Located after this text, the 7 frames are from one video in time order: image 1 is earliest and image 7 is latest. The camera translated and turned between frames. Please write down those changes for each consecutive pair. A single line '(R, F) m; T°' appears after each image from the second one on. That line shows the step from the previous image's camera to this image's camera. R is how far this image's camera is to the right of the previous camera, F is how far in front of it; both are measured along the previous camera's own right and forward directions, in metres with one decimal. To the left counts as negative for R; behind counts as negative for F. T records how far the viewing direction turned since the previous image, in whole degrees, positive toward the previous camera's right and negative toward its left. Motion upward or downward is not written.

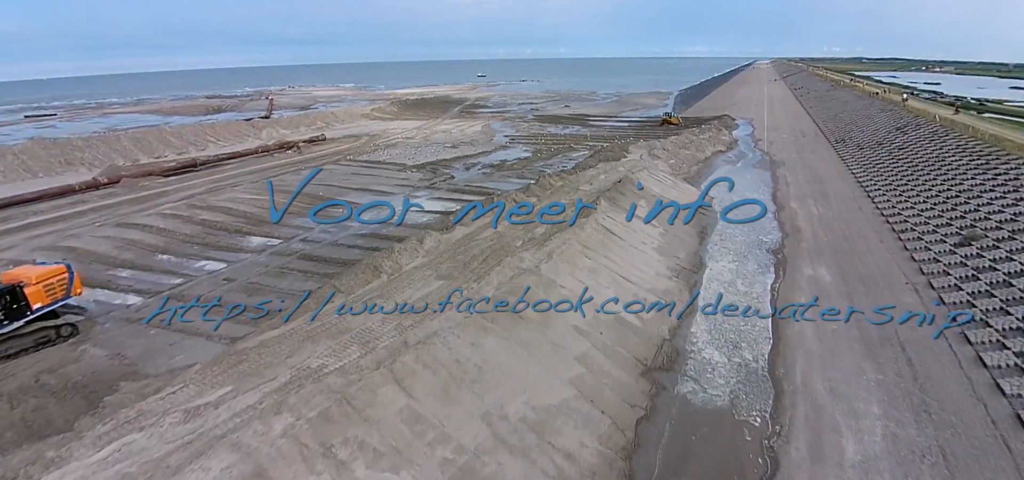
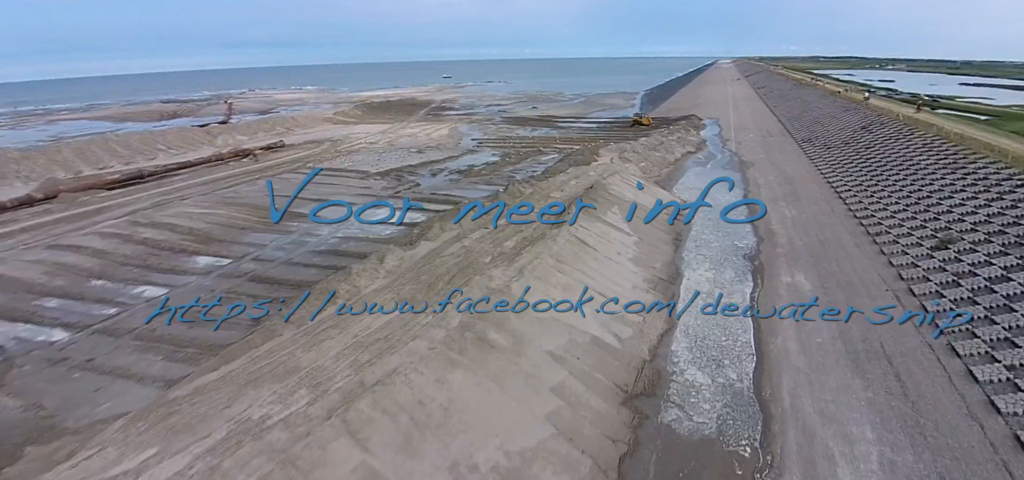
(+0.1, +0.6) m; +4°
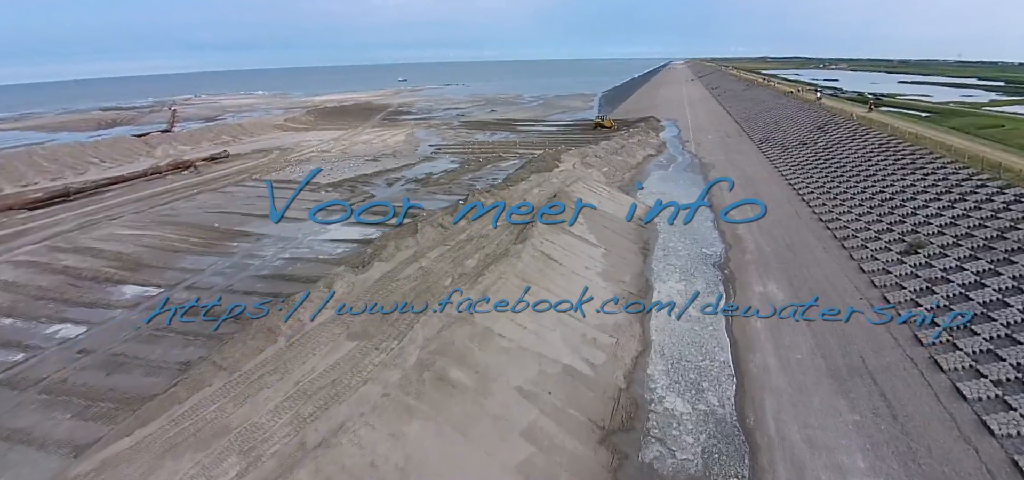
(+0.1, +0.6) m; +5°
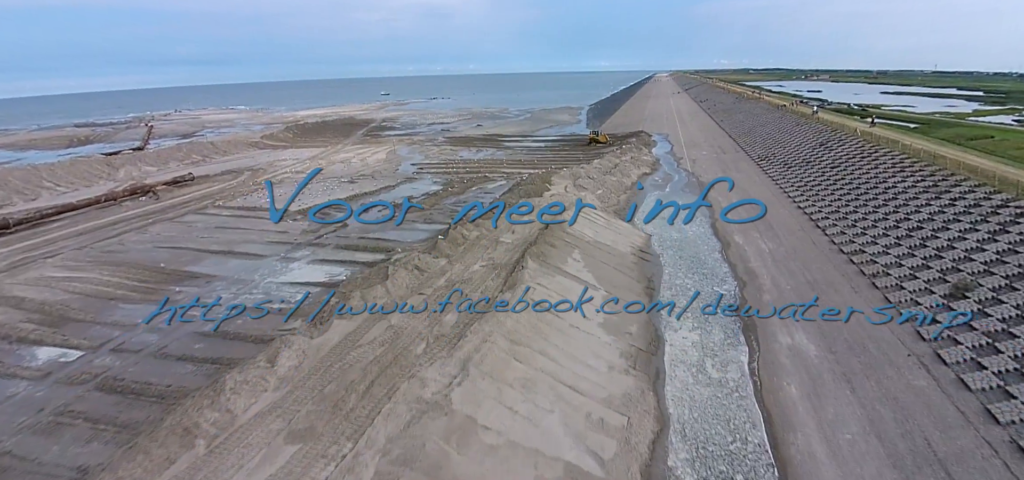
(+0.1, +1.3) m; +2°
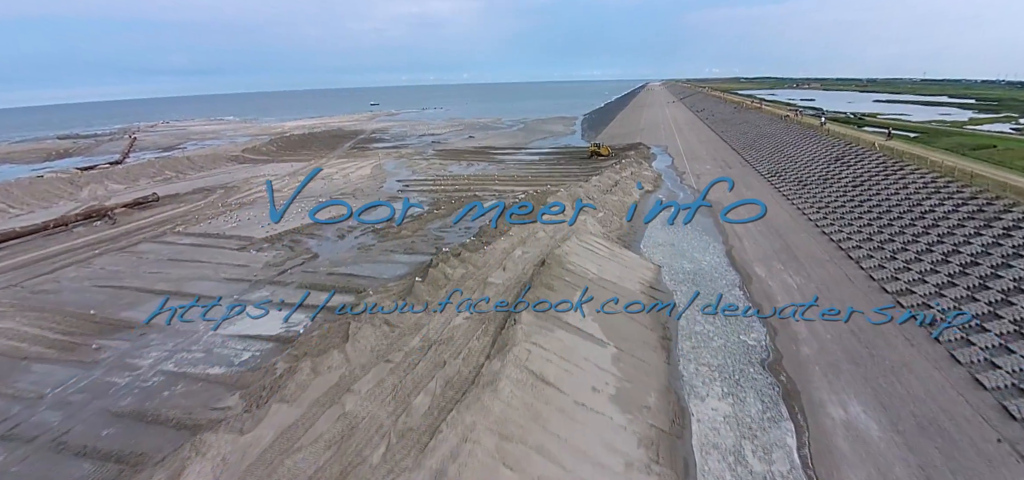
(+0.1, +1.5) m; +1°
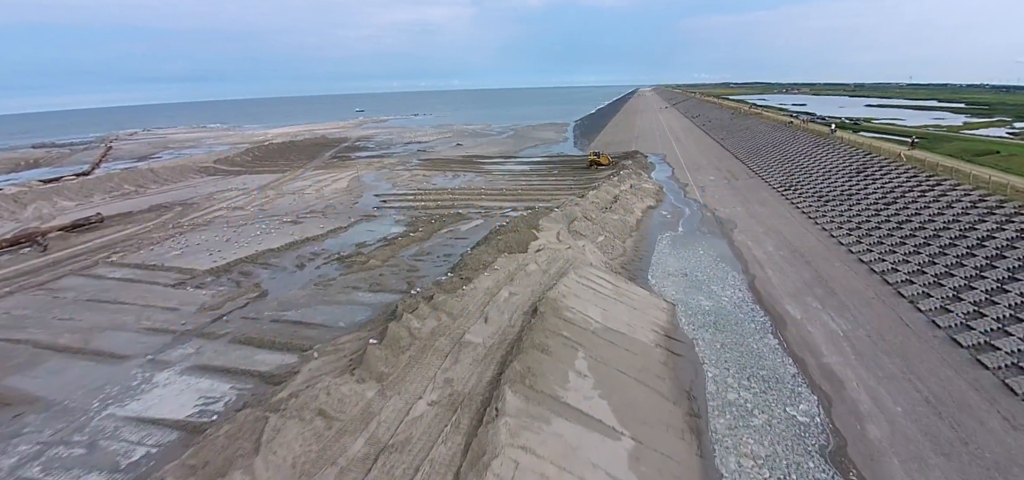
(+0.2, +1.8) m; +1°
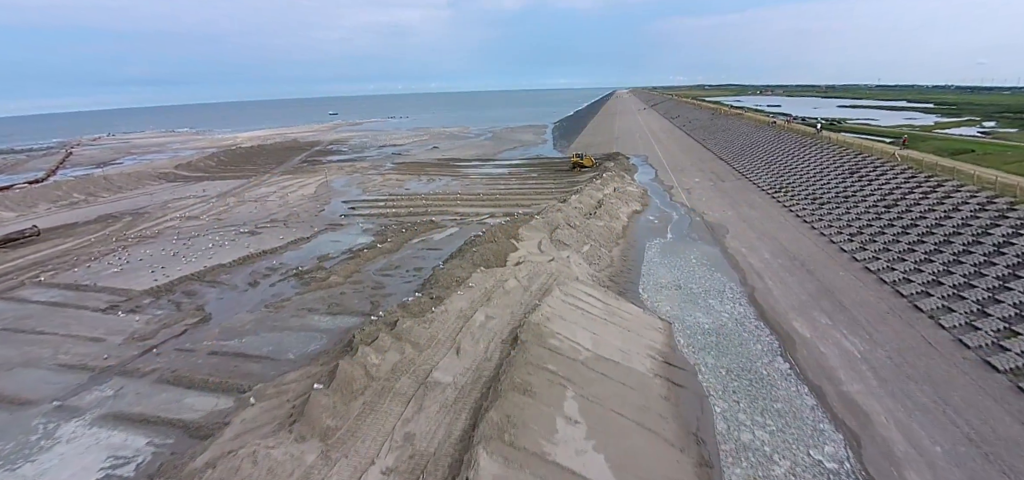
(+0.1, +1.1) m; +2°
